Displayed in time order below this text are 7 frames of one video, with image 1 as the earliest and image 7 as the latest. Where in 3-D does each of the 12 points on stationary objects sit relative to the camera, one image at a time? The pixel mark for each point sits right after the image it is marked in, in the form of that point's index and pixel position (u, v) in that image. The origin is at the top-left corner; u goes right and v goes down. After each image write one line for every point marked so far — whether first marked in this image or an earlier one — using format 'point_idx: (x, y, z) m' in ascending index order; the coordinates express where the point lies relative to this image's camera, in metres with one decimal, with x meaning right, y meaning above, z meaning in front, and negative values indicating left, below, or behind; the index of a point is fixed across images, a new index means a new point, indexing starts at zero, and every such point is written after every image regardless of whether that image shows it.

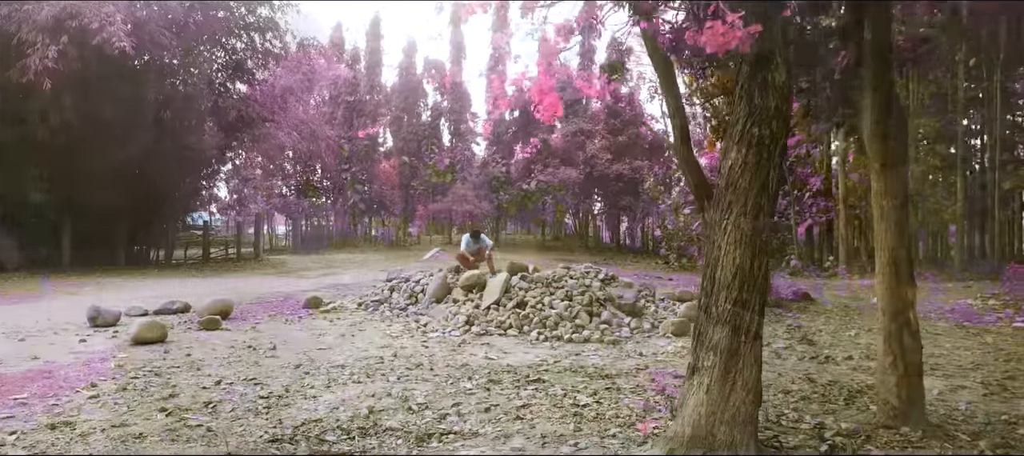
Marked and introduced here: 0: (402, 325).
0: (-1.0, -0.9, +5.6) m
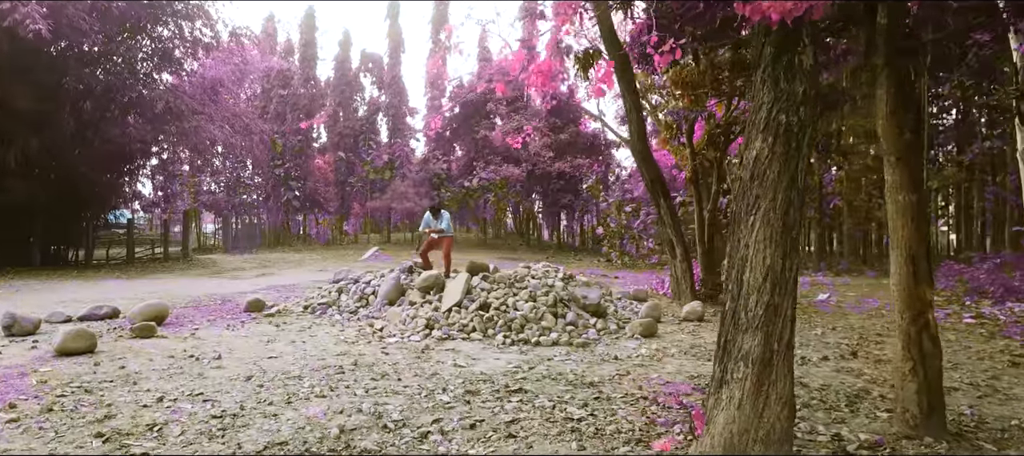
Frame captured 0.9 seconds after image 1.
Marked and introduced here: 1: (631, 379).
0: (-1.3, -0.9, +5.3) m
1: (+0.6, -0.9, +3.4) m
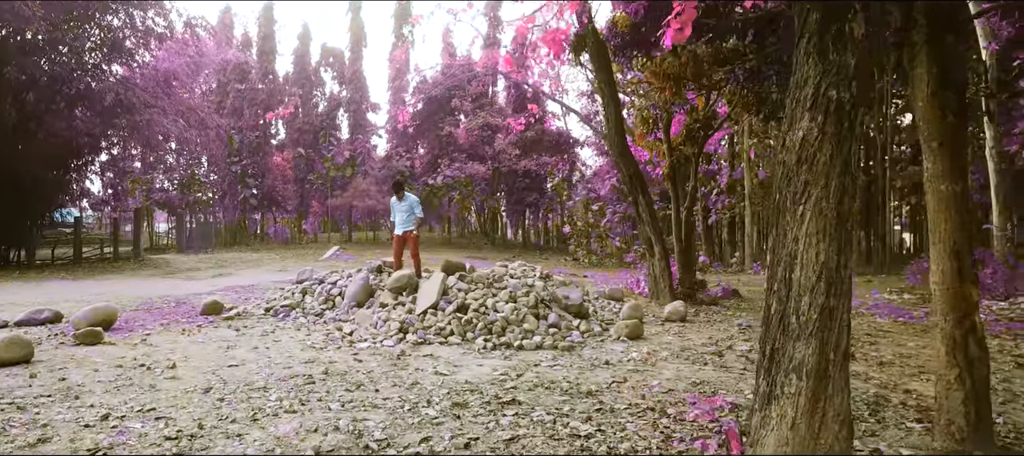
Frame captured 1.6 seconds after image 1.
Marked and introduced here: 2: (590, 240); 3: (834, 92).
0: (-1.5, -0.8, +4.9) m
1: (+0.6, -0.8, +3.1) m
2: (+1.4, -0.3, +12.3) m
3: (+1.1, +0.5, +2.1) m
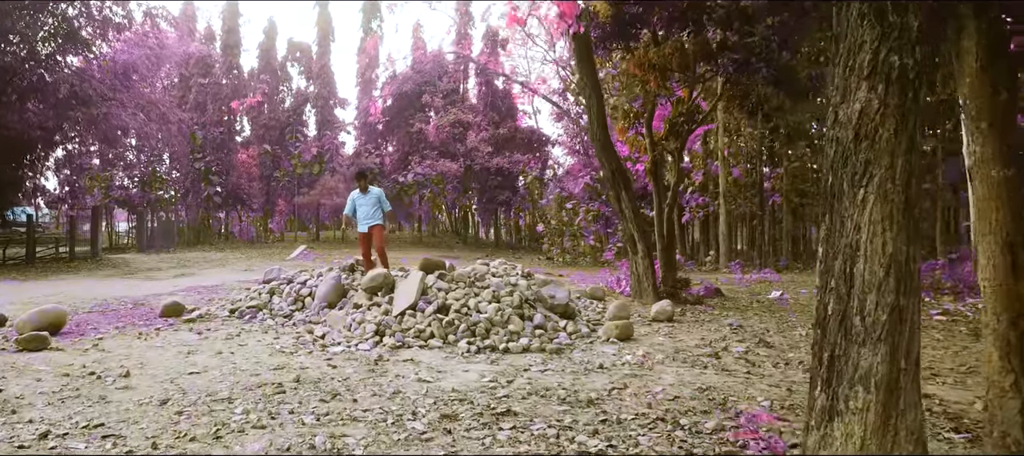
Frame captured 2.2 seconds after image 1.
0: (-1.6, -0.8, +4.6) m
1: (+0.6, -0.8, +2.9) m
2: (+1.0, -0.2, +12.1) m
3: (+1.2, +0.5, +1.9) m
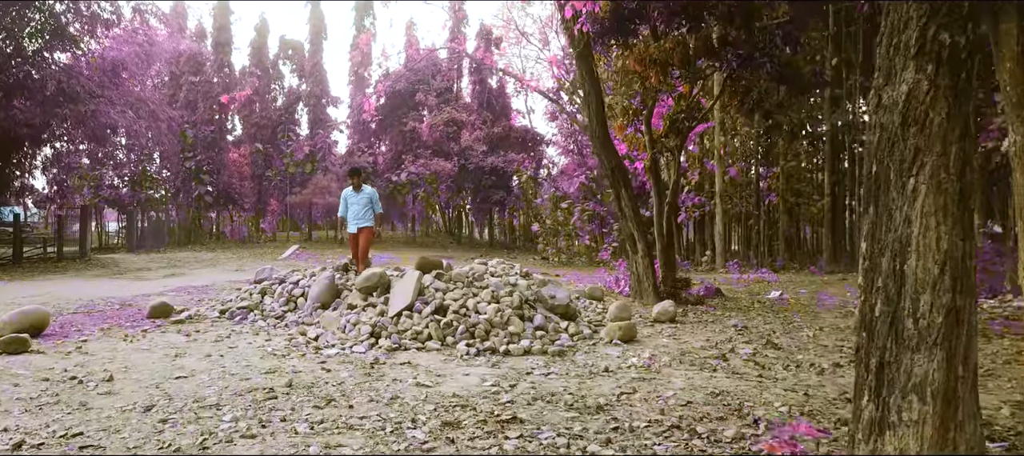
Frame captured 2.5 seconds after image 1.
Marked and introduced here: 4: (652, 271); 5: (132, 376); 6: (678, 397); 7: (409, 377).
0: (-1.6, -0.8, +4.4) m
1: (+0.6, -0.8, +2.8) m
2: (+0.9, -0.2, +12.0) m
3: (+1.2, +0.5, +1.7) m
4: (+1.6, -0.5, +7.0) m
5: (-2.1, -0.8, +3.4) m
6: (+0.8, -0.8, +2.9) m
7: (-0.6, -0.8, +3.3) m
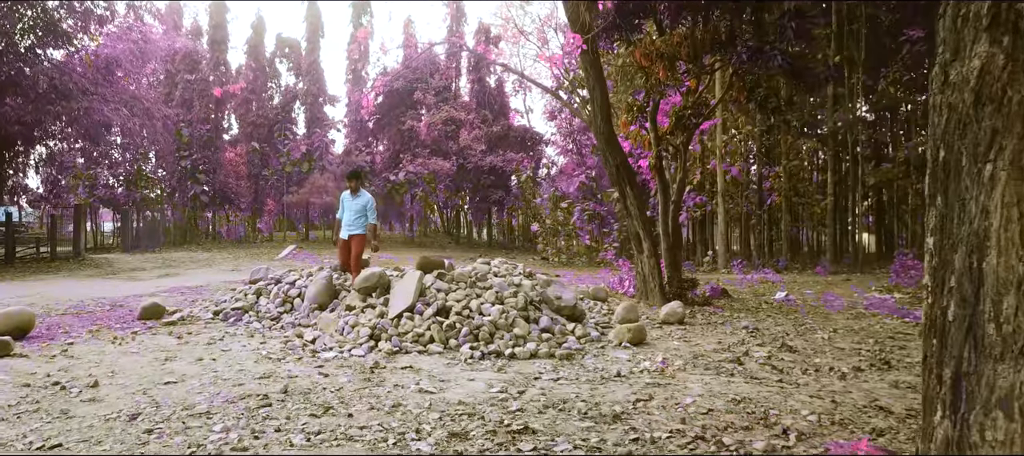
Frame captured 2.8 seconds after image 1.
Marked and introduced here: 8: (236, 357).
0: (-1.6, -0.8, +4.2) m
1: (+0.6, -0.8, +2.6) m
2: (+0.9, -0.2, +11.8) m
3: (+1.2, +0.5, +1.6) m
4: (+1.6, -0.5, +6.8) m
5: (-2.1, -0.8, +3.2) m
6: (+0.8, -0.8, +2.7) m
7: (-0.5, -0.8, +3.2) m
8: (-1.7, -0.8, +3.8) m
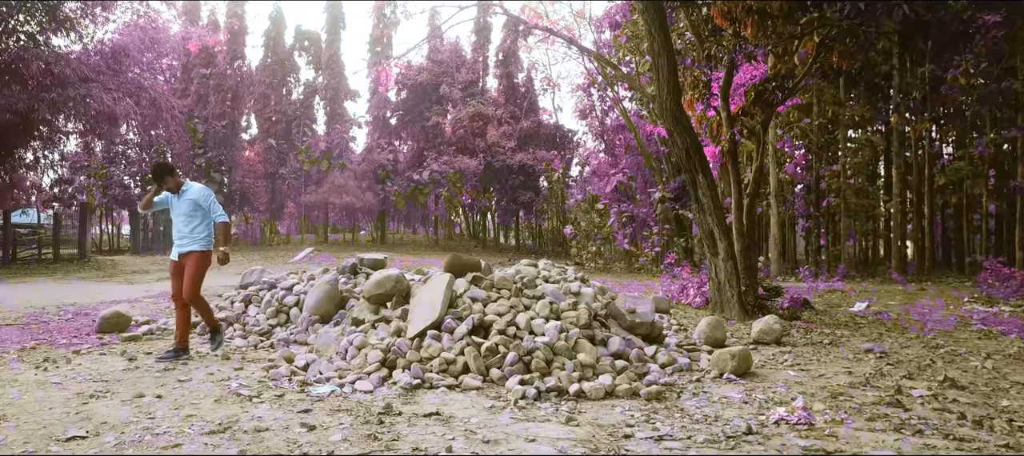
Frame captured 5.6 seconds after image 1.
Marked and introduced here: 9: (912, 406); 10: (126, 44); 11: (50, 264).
0: (-1.3, -0.7, +3.2) m
1: (+0.9, -0.7, +1.4) m
2: (+1.5, -0.2, +10.6) m
3: (+1.5, +0.6, +0.4) m
4: (+2.0, -0.4, +5.6) m
5: (-1.8, -0.7, +2.2) m
6: (+1.1, -0.7, +1.6) m
7: (-0.2, -0.7, +2.1) m
8: (-1.4, -0.7, +2.7) m
9: (+1.8, -0.8, +2.7) m
10: (-6.1, +2.9, +9.6) m
11: (-8.0, -0.6, +10.6) m
